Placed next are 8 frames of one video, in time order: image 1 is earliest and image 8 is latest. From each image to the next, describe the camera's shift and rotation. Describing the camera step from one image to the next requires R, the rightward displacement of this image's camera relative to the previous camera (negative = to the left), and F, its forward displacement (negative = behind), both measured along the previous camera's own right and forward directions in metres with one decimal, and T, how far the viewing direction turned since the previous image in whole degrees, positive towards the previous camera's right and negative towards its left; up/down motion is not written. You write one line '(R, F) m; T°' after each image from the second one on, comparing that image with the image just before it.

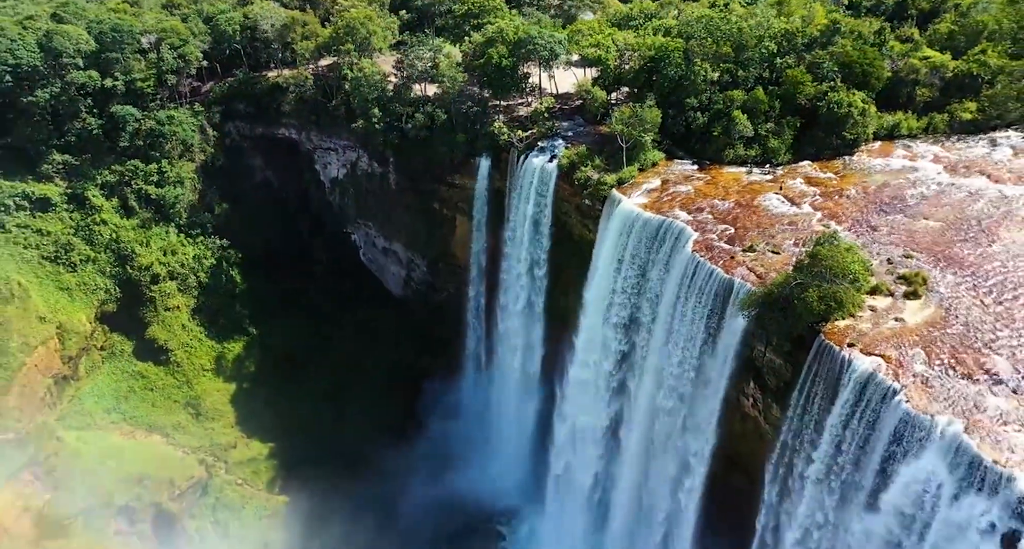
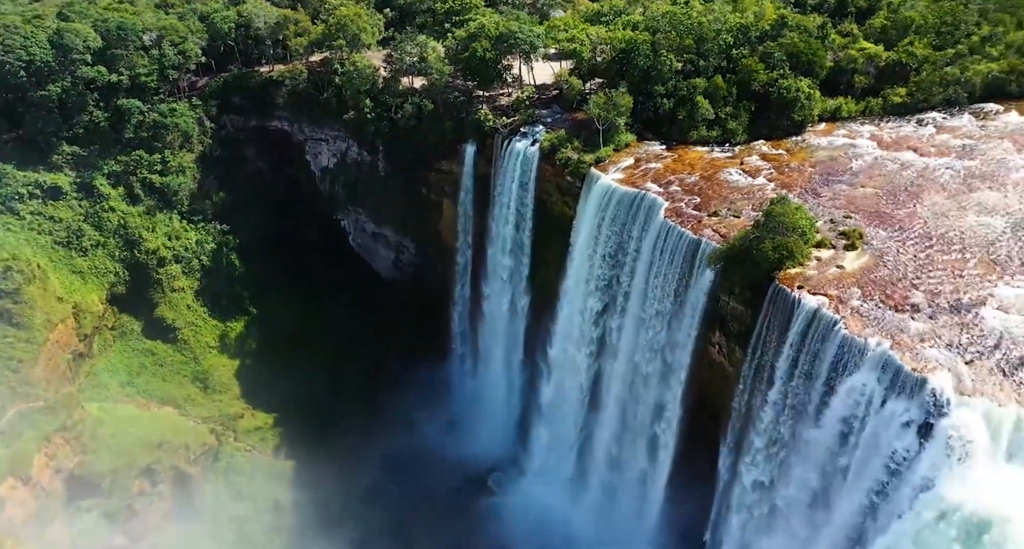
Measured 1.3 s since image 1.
(-1.0, -2.9) m; +3°
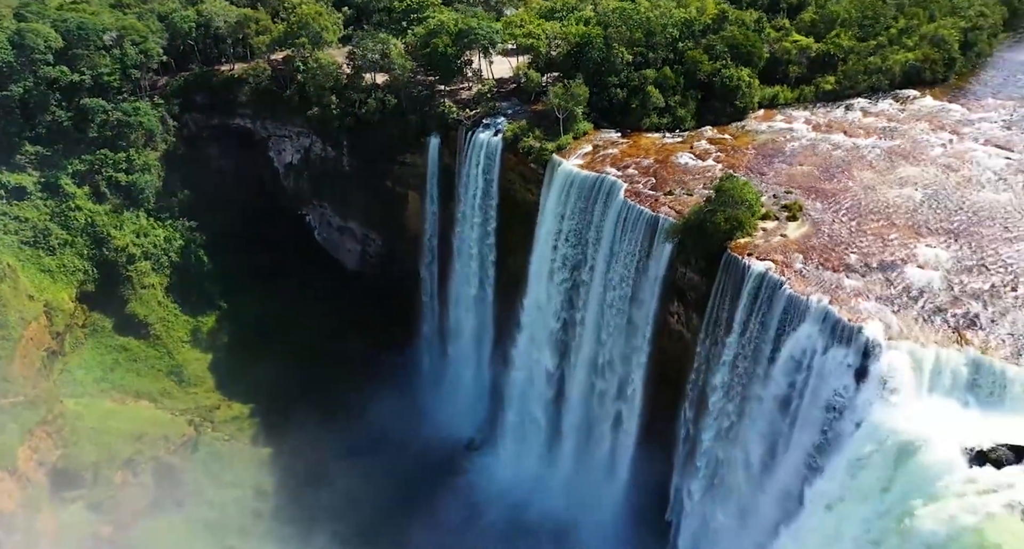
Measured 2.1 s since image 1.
(-1.1, -1.9) m; +4°
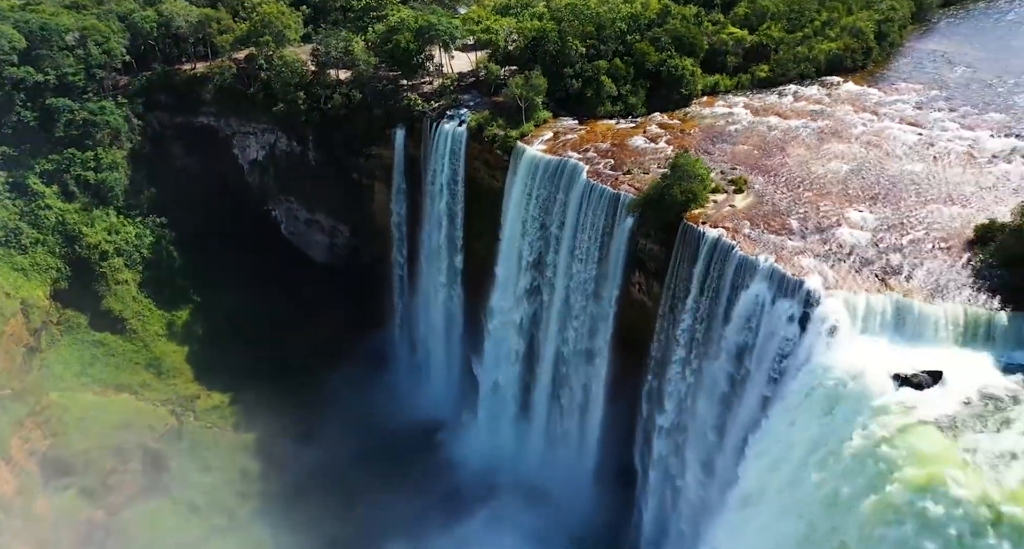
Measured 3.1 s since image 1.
(-1.4, -2.3) m; +4°
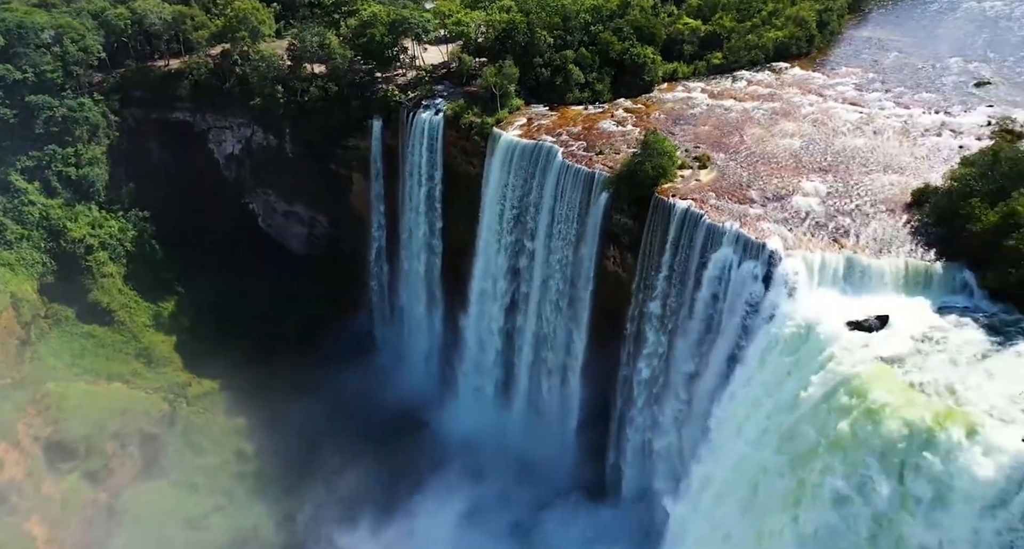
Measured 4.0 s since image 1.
(-1.4, -2.2) m; +4°
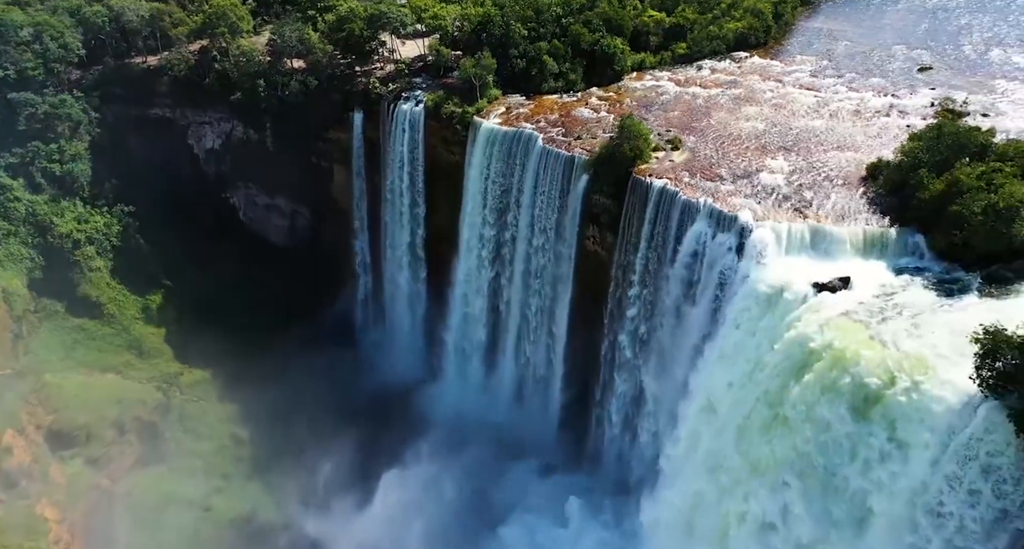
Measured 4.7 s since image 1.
(-1.2, -1.8) m; +3°
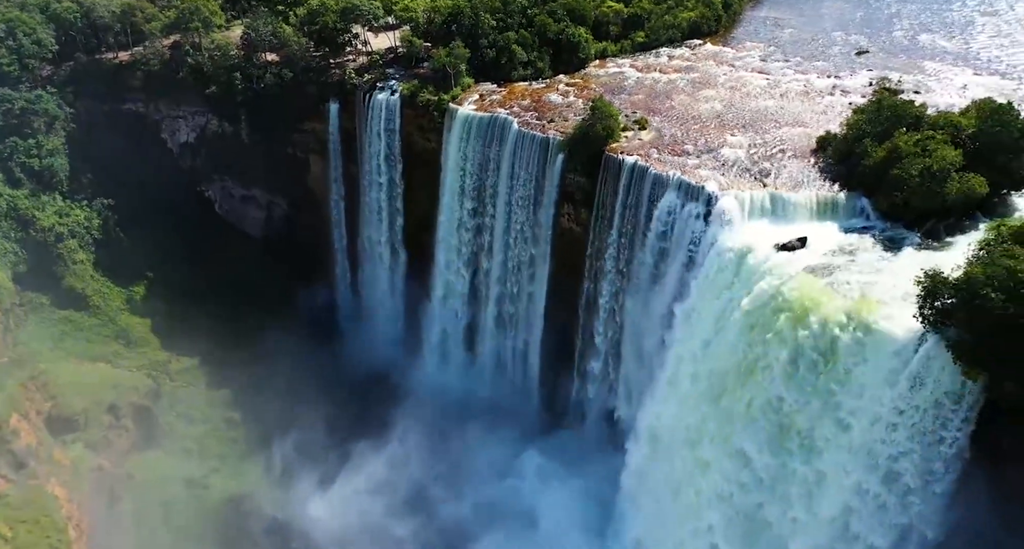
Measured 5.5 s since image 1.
(-1.6, -2.2) m; +4°
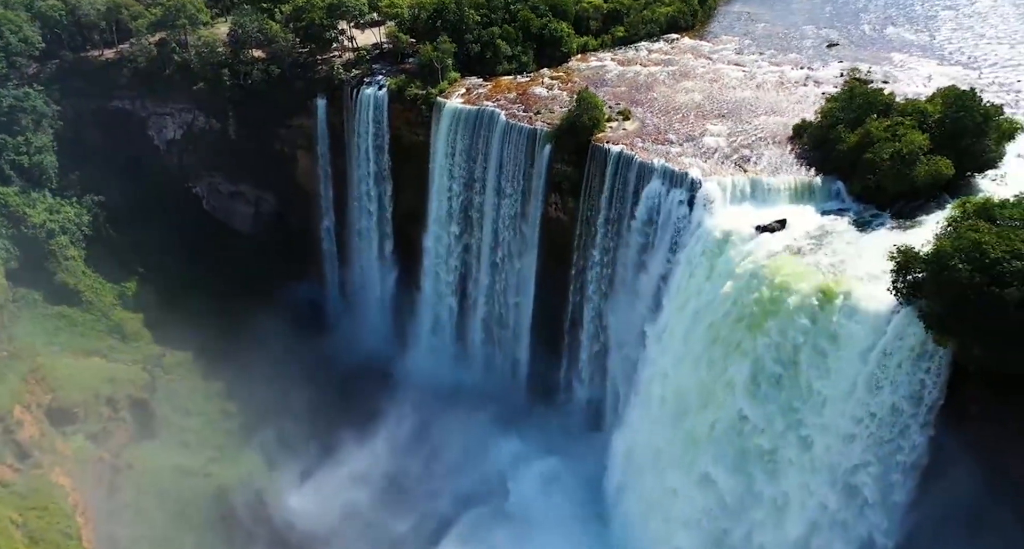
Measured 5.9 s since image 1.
(-0.8, -1.2) m; +2°
